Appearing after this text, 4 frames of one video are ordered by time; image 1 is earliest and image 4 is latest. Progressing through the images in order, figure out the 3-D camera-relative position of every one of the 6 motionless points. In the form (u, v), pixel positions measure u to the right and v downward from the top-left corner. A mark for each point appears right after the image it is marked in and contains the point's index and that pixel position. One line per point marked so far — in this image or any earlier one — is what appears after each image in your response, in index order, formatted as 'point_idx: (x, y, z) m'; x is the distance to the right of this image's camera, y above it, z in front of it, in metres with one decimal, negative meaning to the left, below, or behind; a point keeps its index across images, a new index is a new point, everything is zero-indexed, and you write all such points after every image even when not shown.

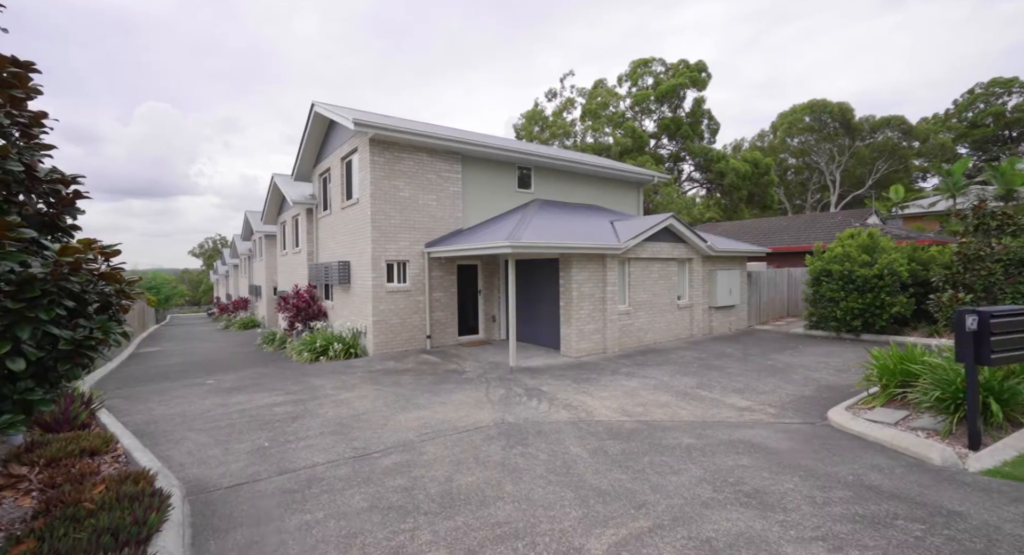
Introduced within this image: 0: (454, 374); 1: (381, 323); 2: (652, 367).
0: (-1.1, -1.8, +8.8) m
1: (-3.1, -1.1, +10.9) m
2: (+2.8, -1.8, +9.3) m
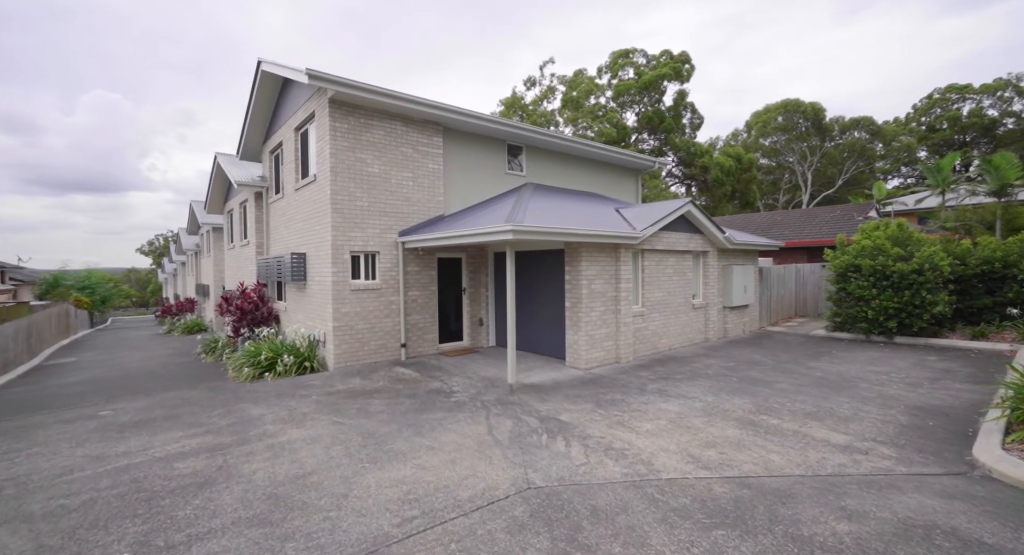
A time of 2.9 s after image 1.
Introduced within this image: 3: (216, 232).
0: (-1.1, -1.7, +6.8) m
1: (-3.2, -1.0, +8.8) m
2: (+2.8, -1.7, +7.6) m
3: (-11.8, +1.8, +18.5) m
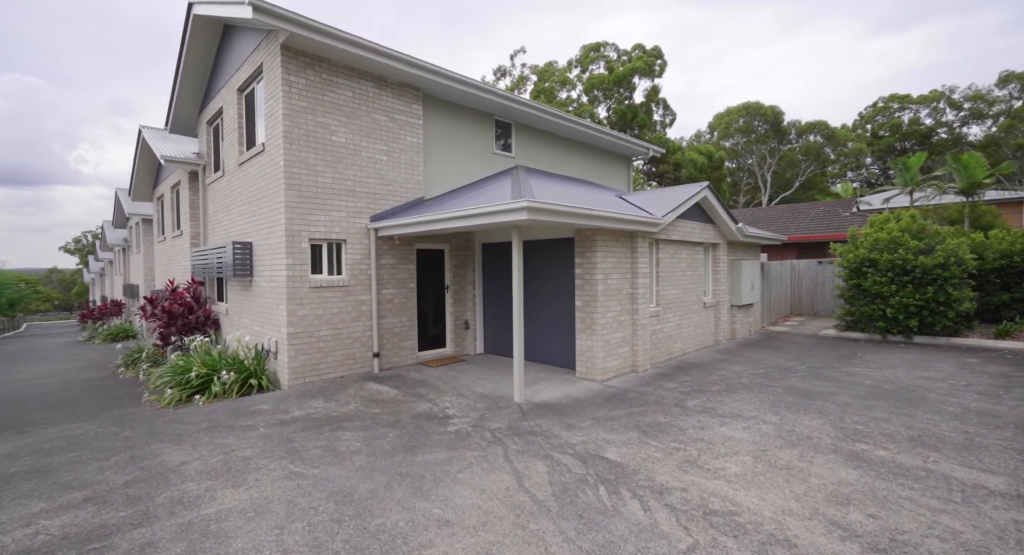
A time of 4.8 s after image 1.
0: (-0.9, -1.7, +5.2) m
1: (-3.2, -0.9, +7.0) m
2: (+2.9, -1.6, +6.3) m
3: (-12.6, +1.9, +16.0) m
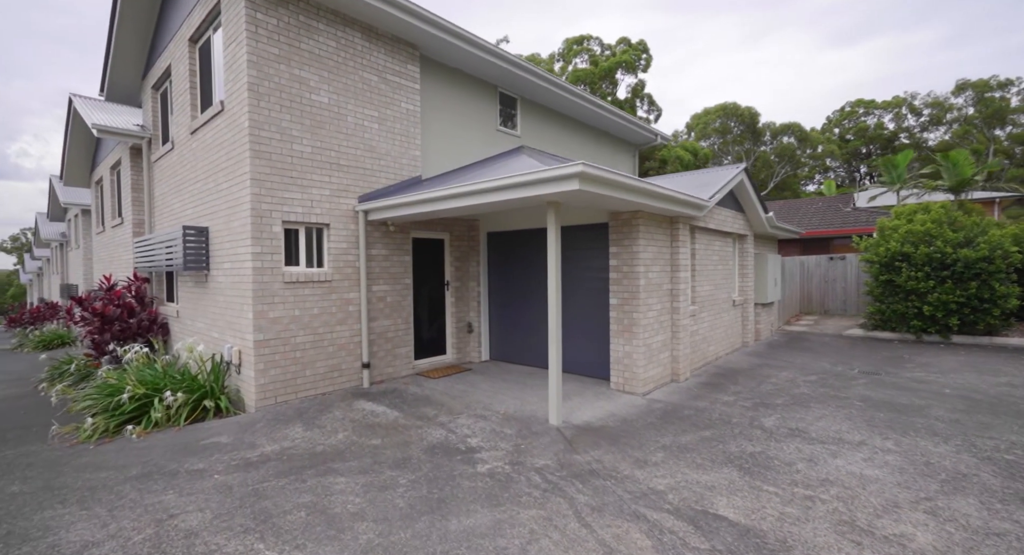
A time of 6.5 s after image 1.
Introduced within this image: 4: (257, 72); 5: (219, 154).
0: (-0.5, -1.6, +3.9) m
1: (-2.8, -0.8, +5.5) m
2: (+3.2, -1.5, +5.2) m
3: (-12.8, +1.9, +13.9) m
4: (-3.0, +2.4, +5.5) m
5: (-3.8, +1.6, +6.1) m
